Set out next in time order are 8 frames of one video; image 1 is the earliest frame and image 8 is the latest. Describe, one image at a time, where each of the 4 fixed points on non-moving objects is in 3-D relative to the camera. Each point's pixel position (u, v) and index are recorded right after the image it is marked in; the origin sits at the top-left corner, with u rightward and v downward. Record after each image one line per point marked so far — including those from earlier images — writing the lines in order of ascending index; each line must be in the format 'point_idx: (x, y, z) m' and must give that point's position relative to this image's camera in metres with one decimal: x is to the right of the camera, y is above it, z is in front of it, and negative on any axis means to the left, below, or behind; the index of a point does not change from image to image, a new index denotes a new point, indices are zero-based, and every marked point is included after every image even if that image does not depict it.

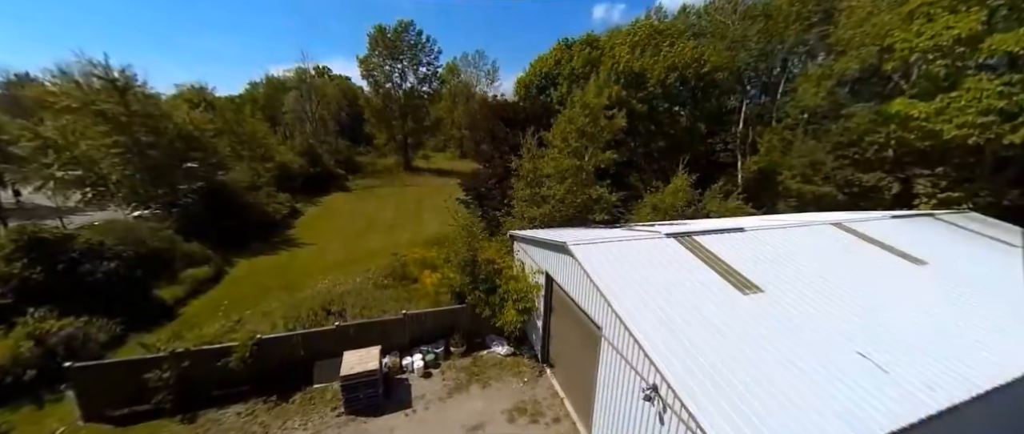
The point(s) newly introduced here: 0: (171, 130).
0: (-15.7, +4.0, +17.0) m
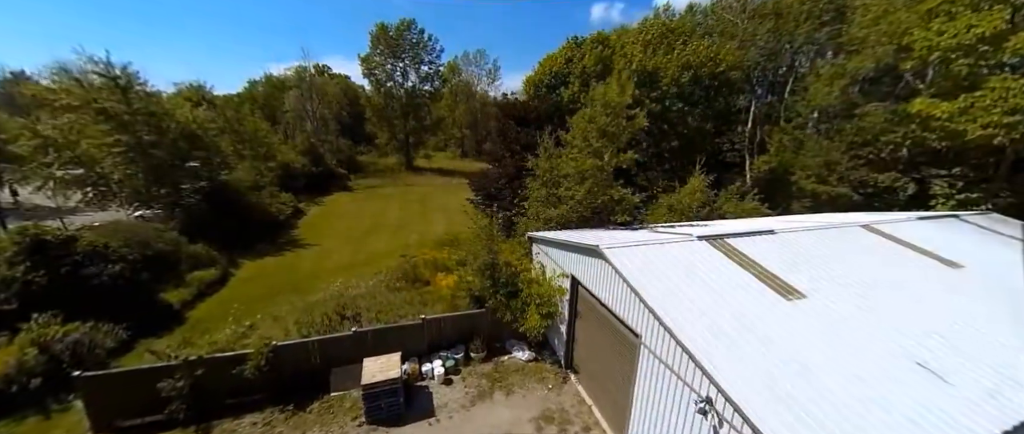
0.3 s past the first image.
0: (-15.2, +4.0, +16.7) m
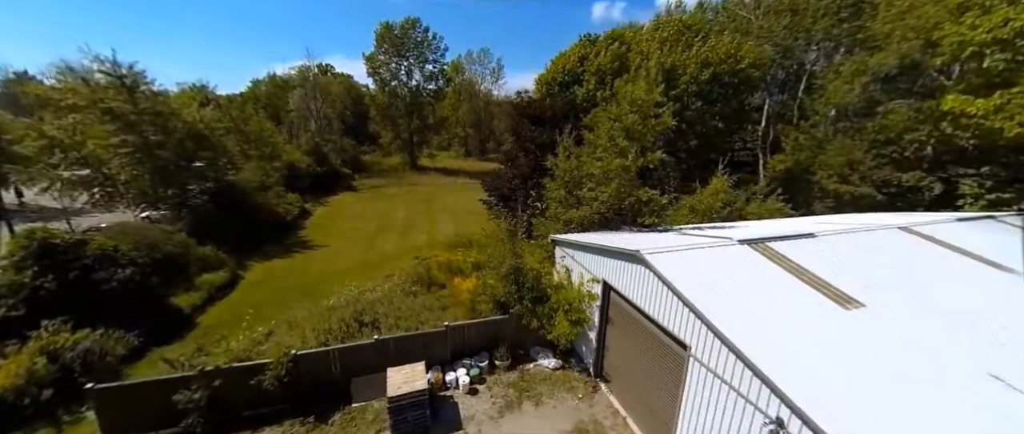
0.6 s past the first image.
0: (-14.7, +3.9, +16.4) m
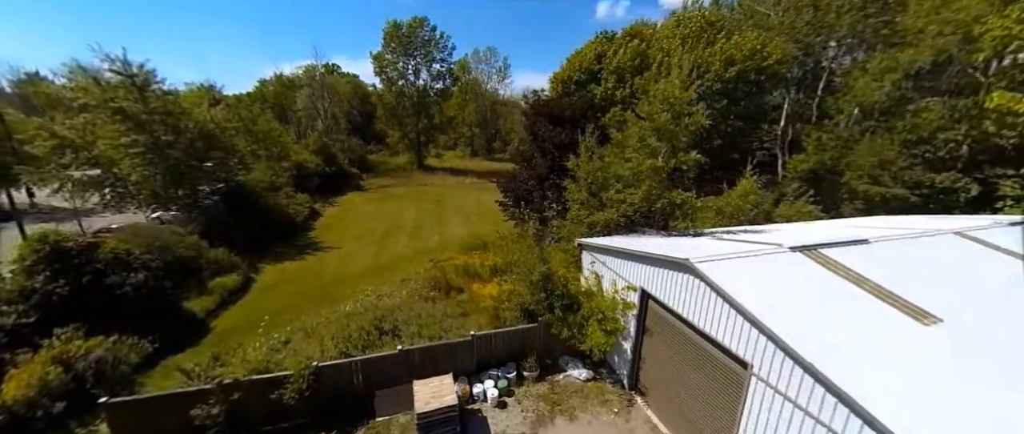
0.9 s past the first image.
0: (-14.0, +3.9, +16.2) m
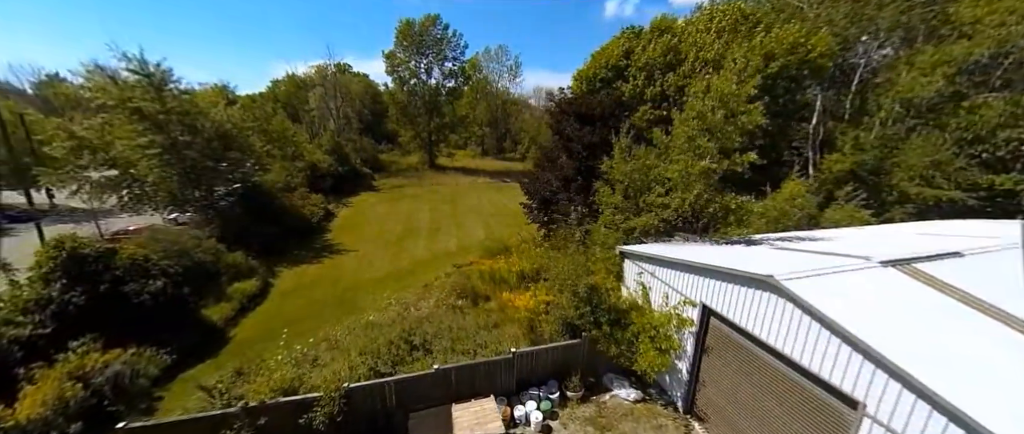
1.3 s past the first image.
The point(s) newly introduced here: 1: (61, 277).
0: (-13.0, +3.8, +15.9) m
1: (-9.7, -1.3, +7.9) m
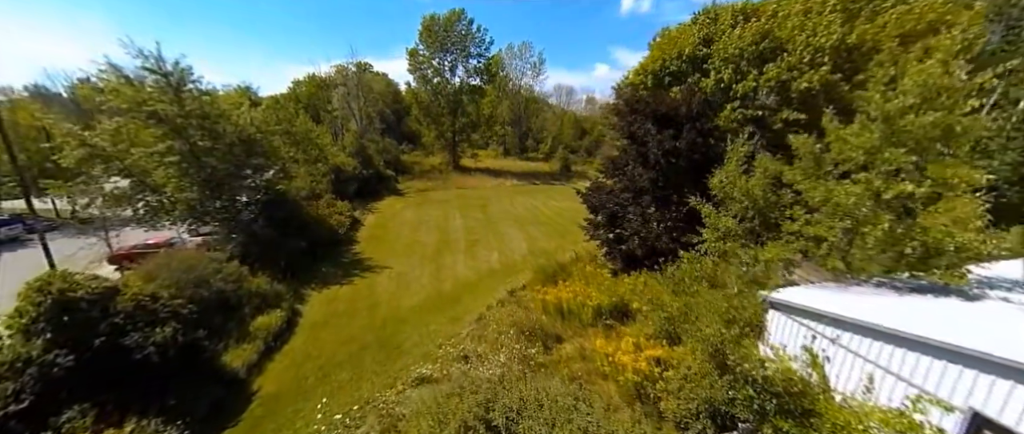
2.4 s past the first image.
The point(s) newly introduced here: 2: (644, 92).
0: (-10.8, +3.2, +14.3) m
1: (-7.9, -1.9, +6.2) m
2: (+4.8, +4.6, +13.5) m
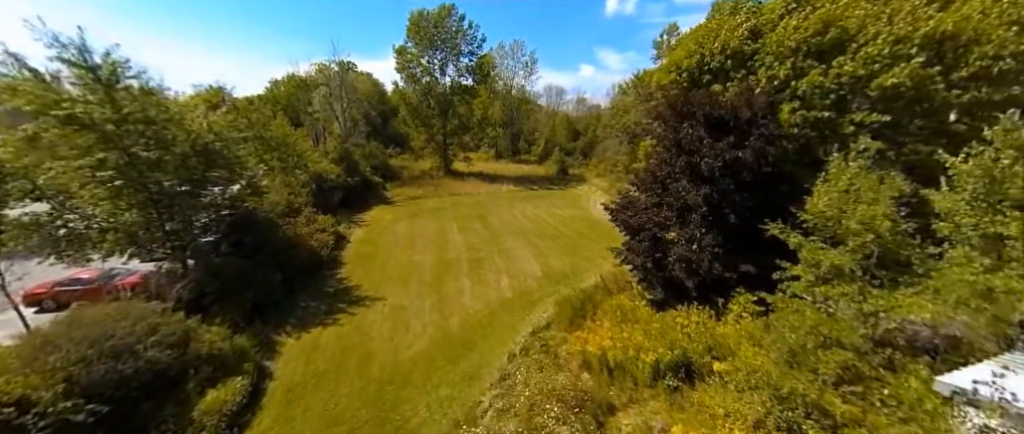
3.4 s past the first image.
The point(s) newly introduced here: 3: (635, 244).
0: (-10.3, +2.4, +11.7) m
1: (-7.0, -2.7, +3.7) m
2: (+5.3, +4.0, +11.5) m
3: (+3.7, -0.8, +10.4) m
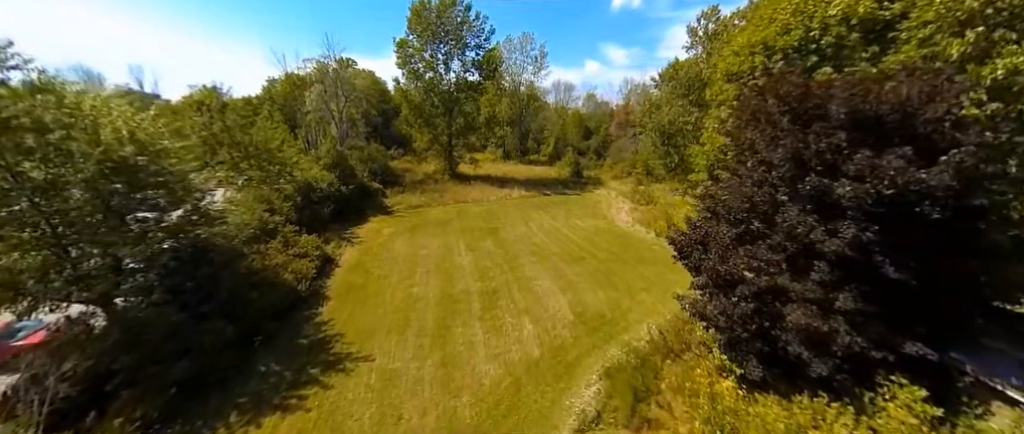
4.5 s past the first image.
0: (-9.6, +1.4, +8.6) m
1: (-6.4, -3.7, +0.6) m
2: (+6.0, +3.1, +8.1) m
3: (+4.4, -1.7, +7.1) m
